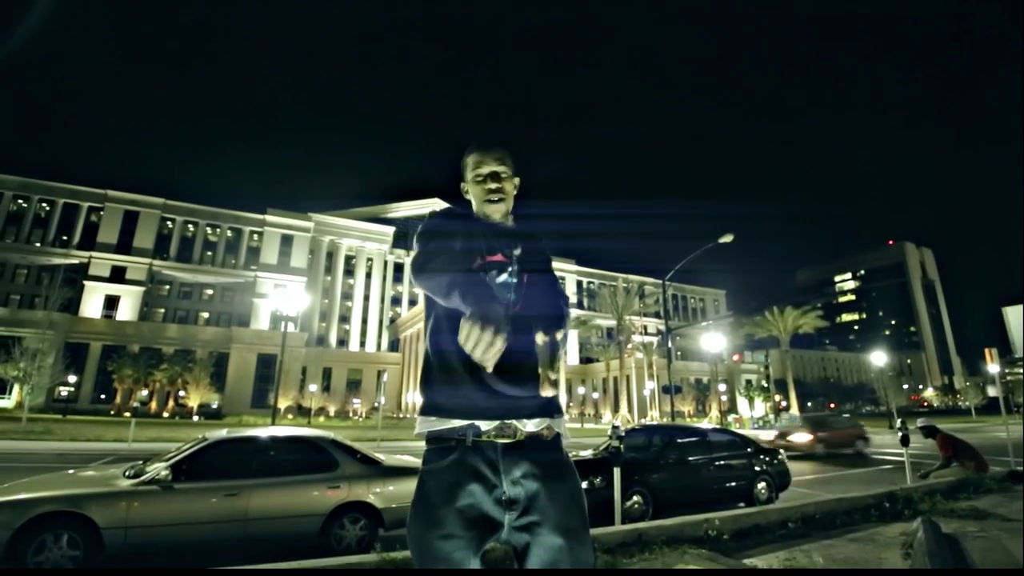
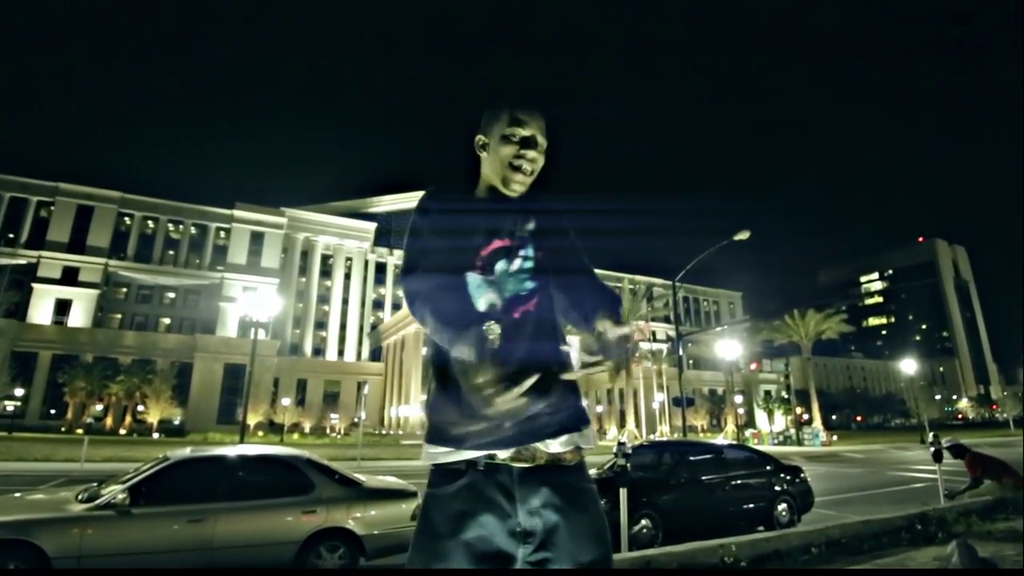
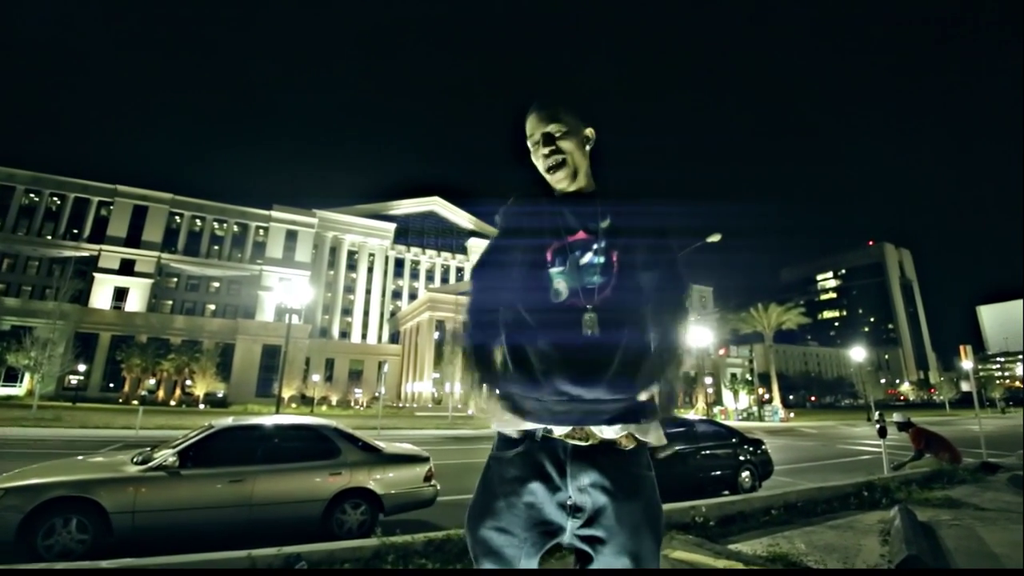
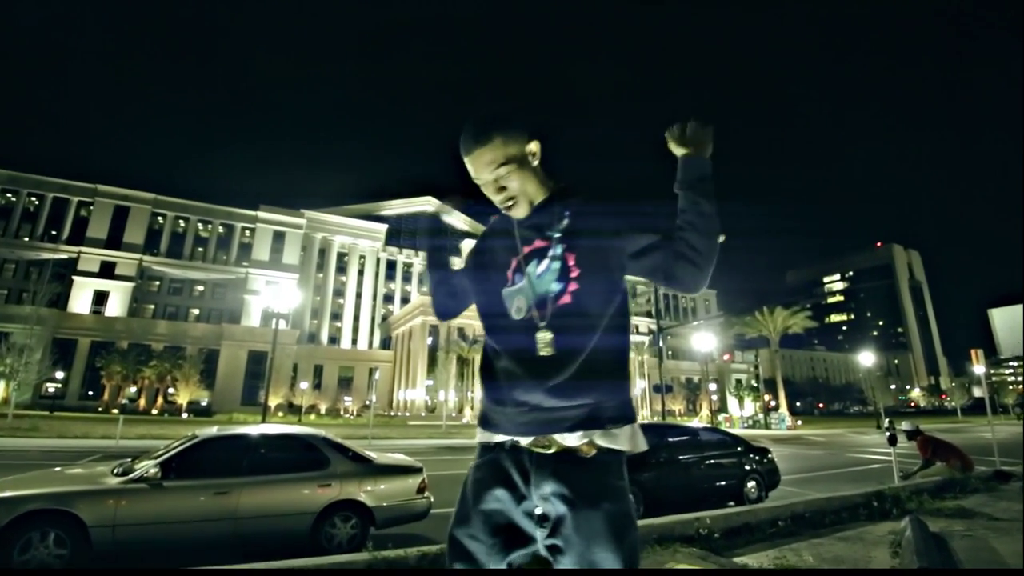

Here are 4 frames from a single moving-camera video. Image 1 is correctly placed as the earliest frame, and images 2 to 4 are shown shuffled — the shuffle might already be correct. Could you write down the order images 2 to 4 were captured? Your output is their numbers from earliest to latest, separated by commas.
3, 4, 2
